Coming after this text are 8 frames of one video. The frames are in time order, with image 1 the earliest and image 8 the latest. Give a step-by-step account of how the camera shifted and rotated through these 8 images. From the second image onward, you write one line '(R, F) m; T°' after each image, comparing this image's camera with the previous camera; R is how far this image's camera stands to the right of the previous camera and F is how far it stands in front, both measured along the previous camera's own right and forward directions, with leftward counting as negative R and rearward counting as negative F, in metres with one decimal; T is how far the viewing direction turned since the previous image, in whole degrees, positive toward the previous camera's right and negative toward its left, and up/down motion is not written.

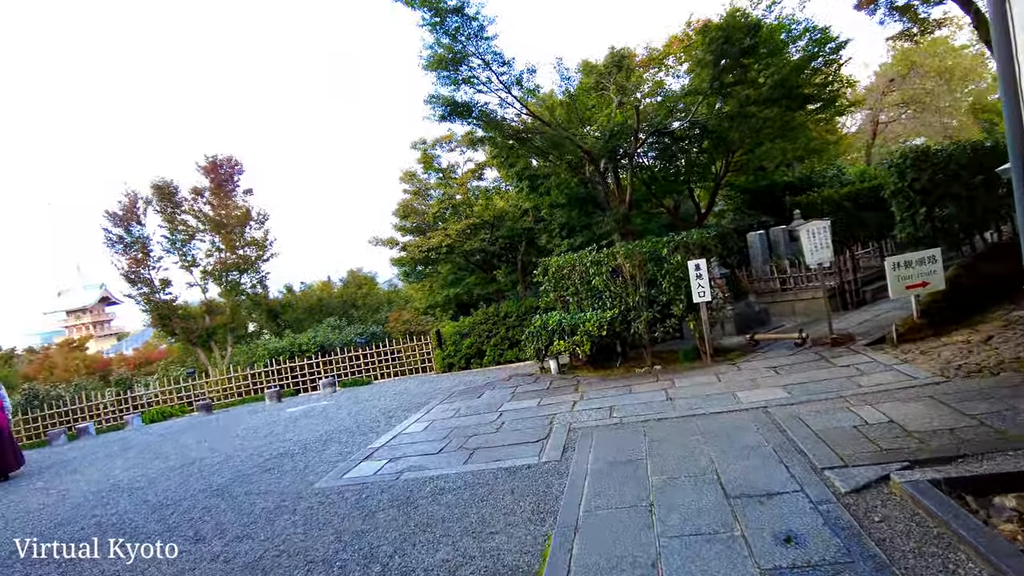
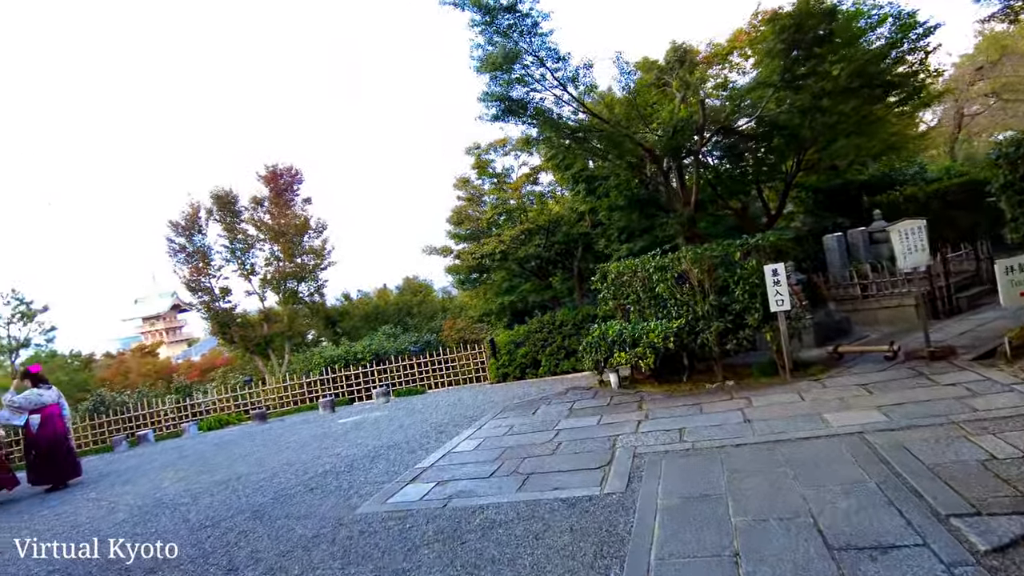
(0.0, +0.4) m; -5°
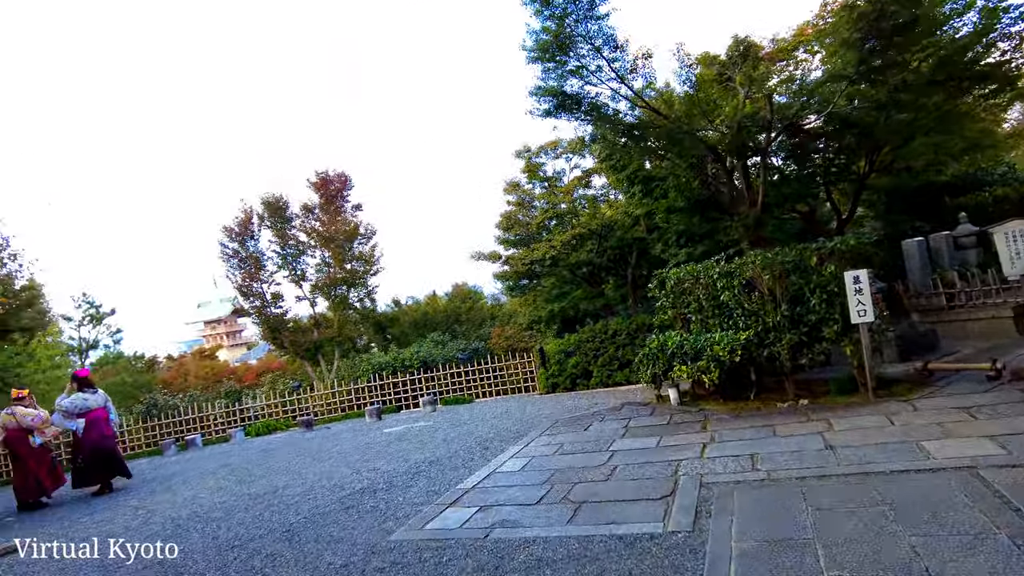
(0.0, +0.4) m; -4°
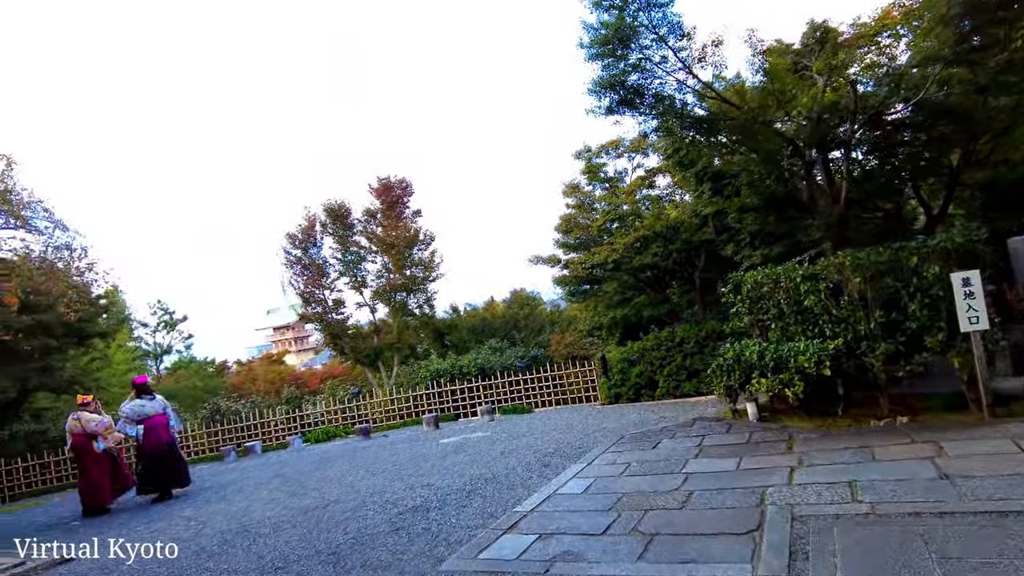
(0.0, +0.4) m; -5°
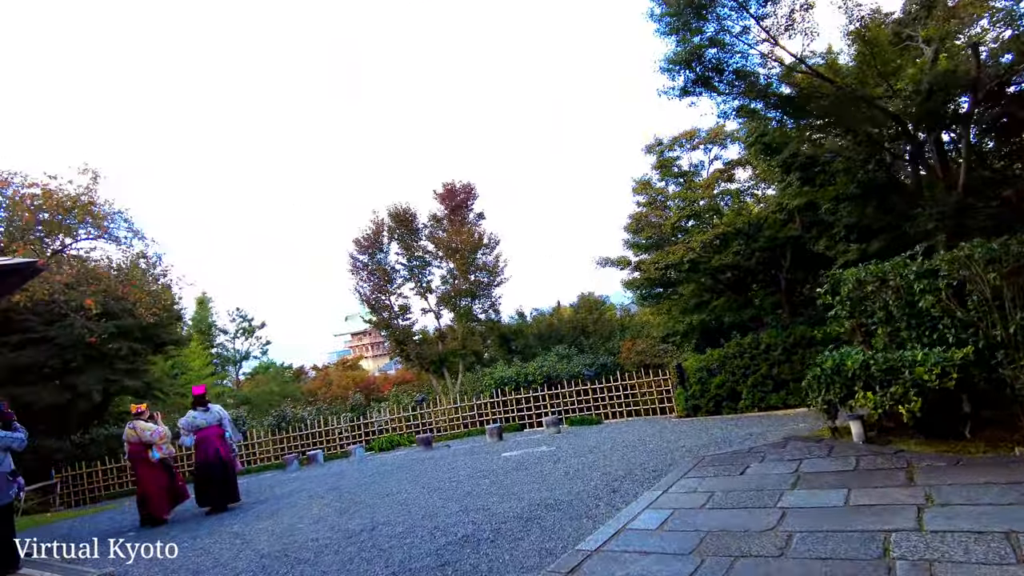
(+0.1, +0.6) m; -6°
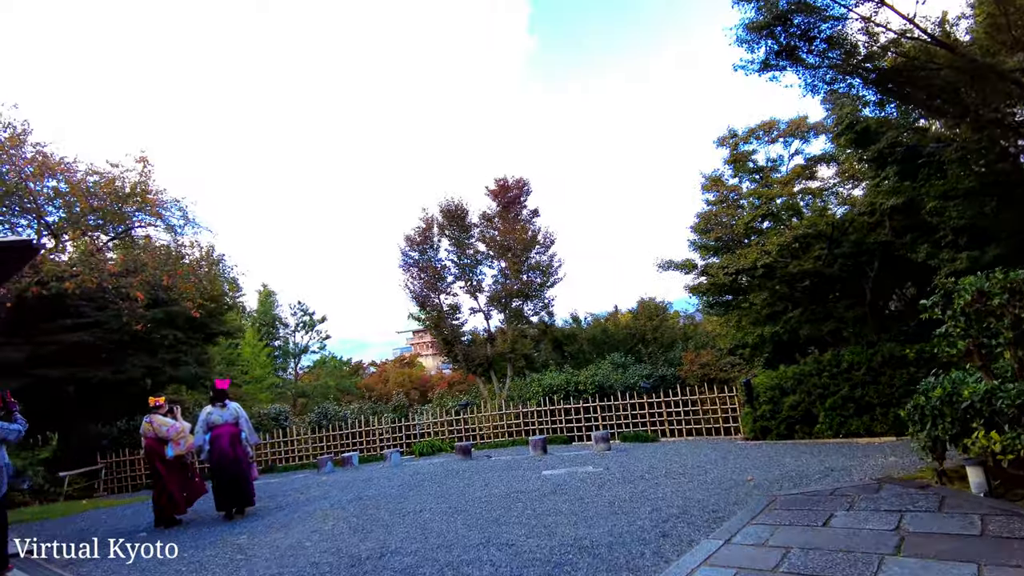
(+0.2, +0.8) m; -6°
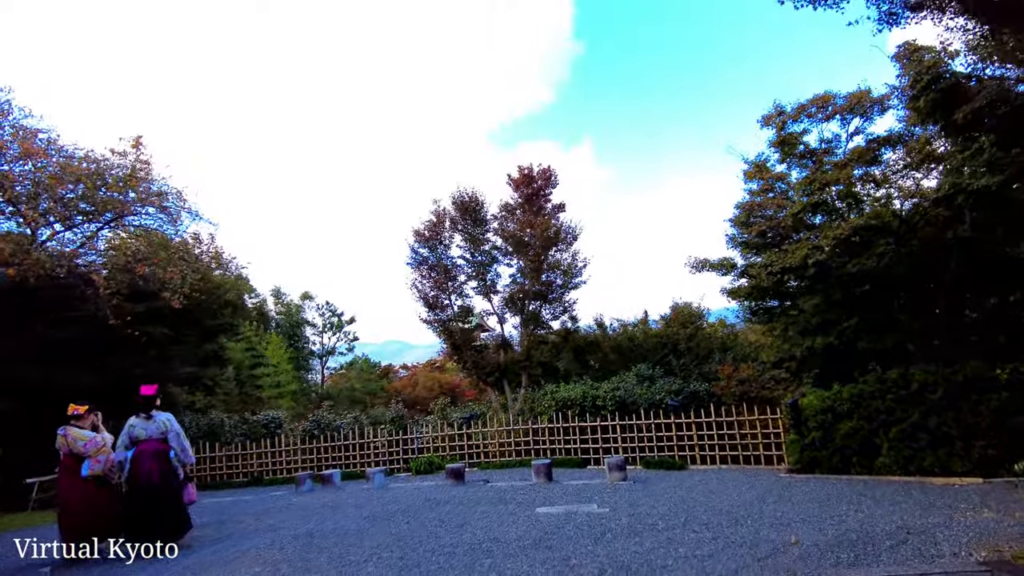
(+0.5, +1.3) m; -4°
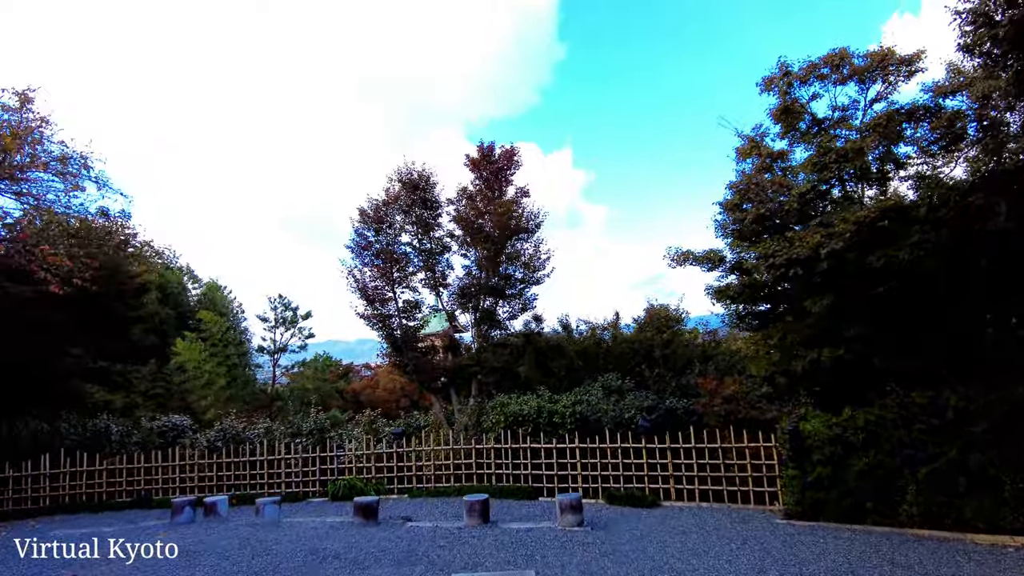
(+0.4, +1.7) m; +2°
